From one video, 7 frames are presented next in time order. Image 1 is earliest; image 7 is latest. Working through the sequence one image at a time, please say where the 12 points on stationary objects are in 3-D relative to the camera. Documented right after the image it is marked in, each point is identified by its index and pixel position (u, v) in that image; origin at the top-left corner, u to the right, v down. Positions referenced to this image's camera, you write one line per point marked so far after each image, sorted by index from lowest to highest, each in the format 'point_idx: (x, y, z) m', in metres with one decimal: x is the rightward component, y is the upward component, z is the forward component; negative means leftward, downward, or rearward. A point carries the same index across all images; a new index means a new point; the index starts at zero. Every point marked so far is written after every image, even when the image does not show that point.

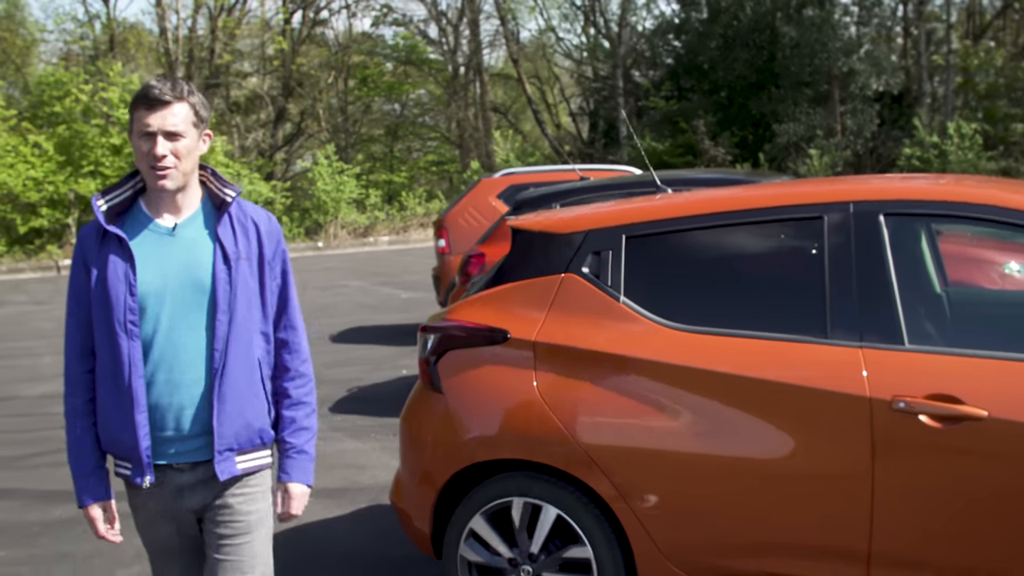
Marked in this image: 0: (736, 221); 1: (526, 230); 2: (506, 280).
0: (+0.7, +0.2, +3.7) m
1: (0.0, +0.2, +4.0) m
2: (0.0, 0.0, +4.0) m
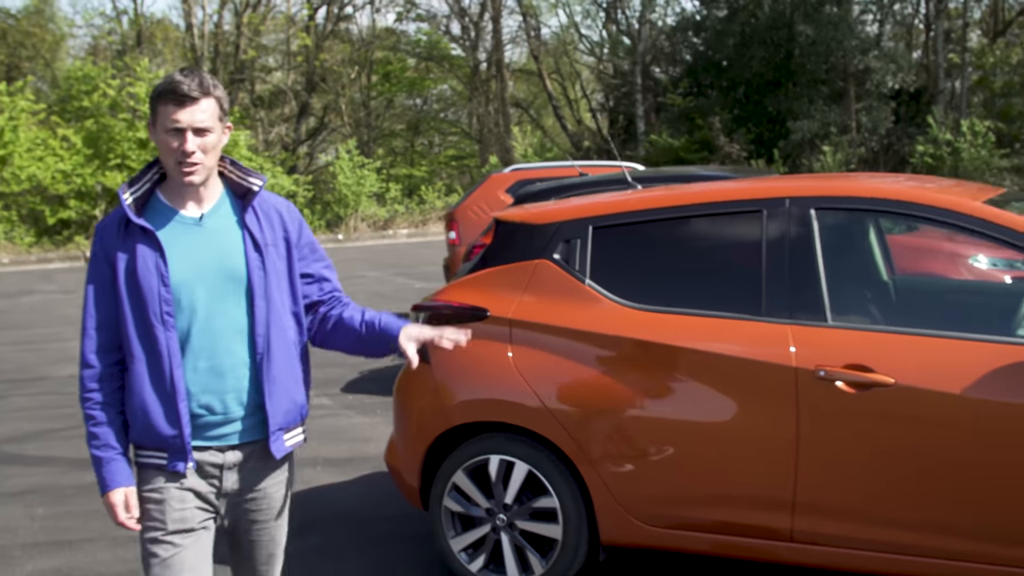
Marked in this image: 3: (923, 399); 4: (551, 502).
0: (+0.6, +0.3, +4.2) m
1: (0.0, +0.3, +4.5) m
2: (-0.1, +0.1, +4.5) m
3: (+1.2, -0.3, +3.6) m
4: (+0.1, -0.7, +4.1) m
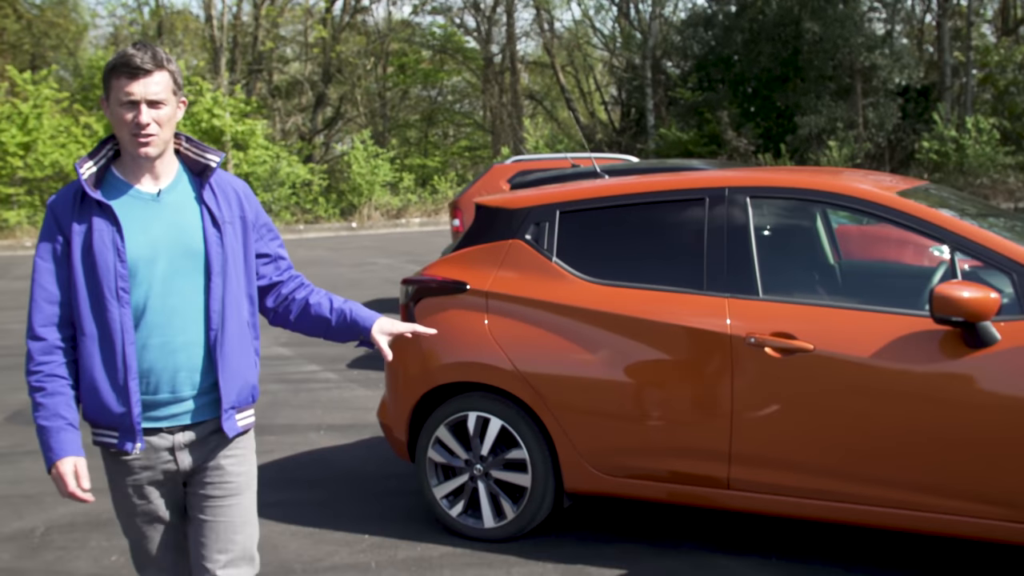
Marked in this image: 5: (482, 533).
0: (+0.5, +0.3, +4.8) m
1: (-0.1, +0.3, +5.1) m
2: (-0.2, +0.2, +5.1) m
3: (+1.1, -0.3, +4.1) m
4: (0.0, -0.6, +4.7) m
5: (-0.1, -0.9, +4.8) m
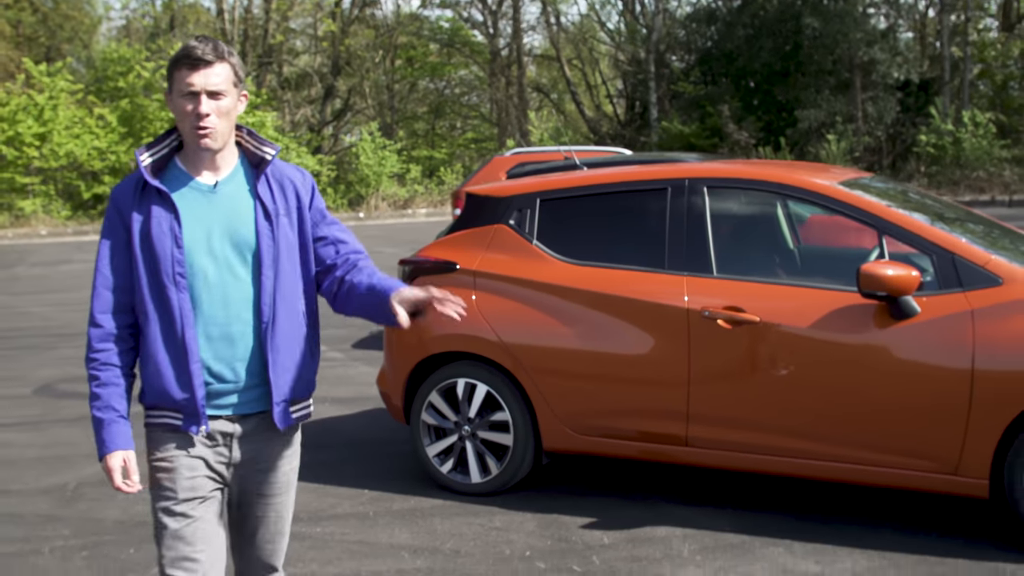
0: (+0.4, +0.4, +5.3) m
1: (-0.2, +0.4, +5.7) m
2: (-0.2, +0.3, +5.6) m
3: (+1.0, -0.2, +4.7) m
4: (0.0, -0.5, +5.3) m
5: (-0.2, -0.9, +5.3) m
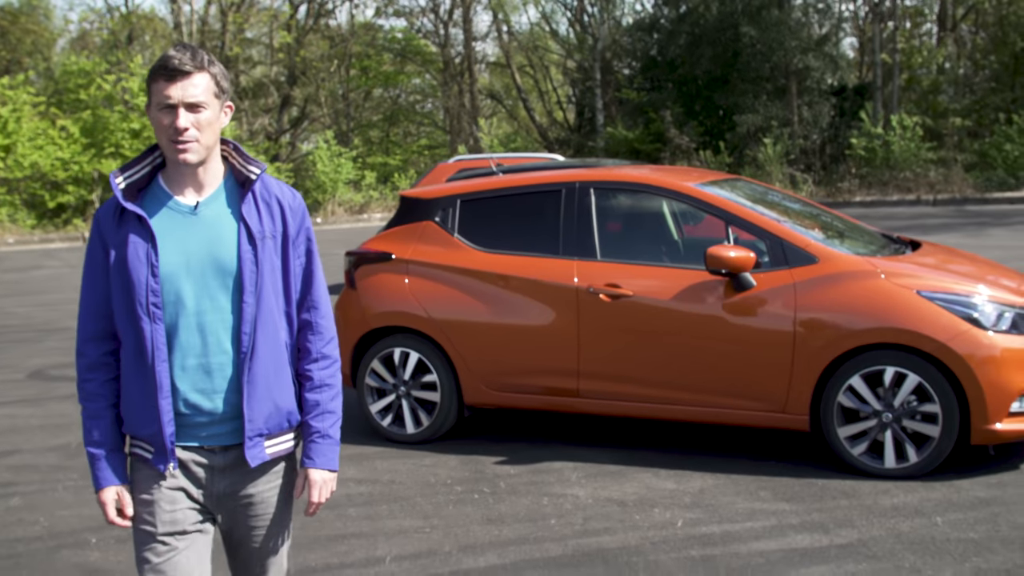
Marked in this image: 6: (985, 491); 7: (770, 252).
0: (+0.1, +0.5, +6.5) m
1: (-0.6, +0.5, +6.8) m
2: (-0.6, +0.3, +6.8) m
3: (+0.6, -0.1, +5.9) m
4: (-0.4, -0.5, +6.4) m
5: (-0.6, -0.8, +6.5) m
6: (+2.0, -0.8, +5.2) m
7: (+1.2, +0.2, +5.8) m
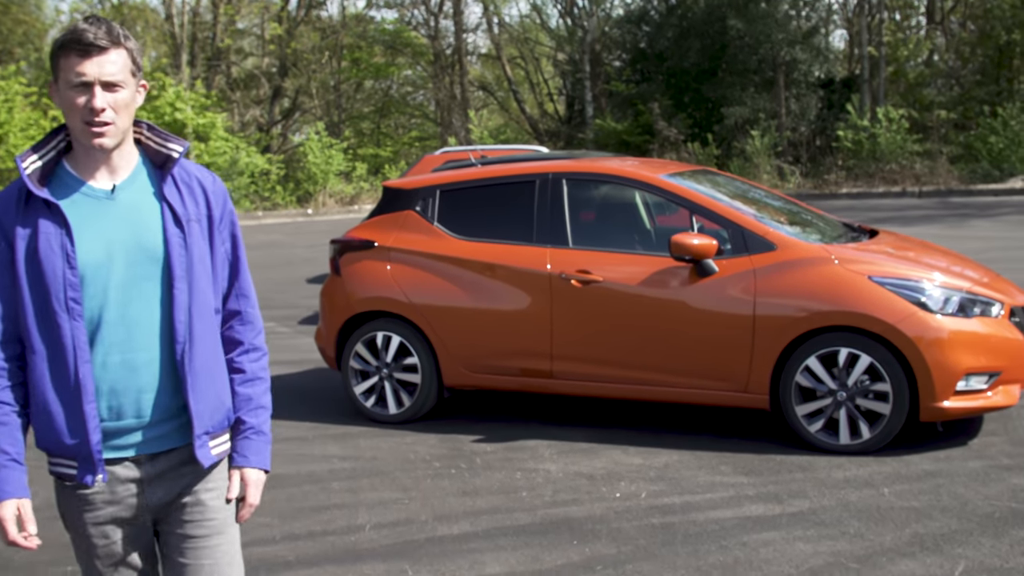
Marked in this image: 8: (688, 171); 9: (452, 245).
0: (-0.1, +0.6, +6.8) m
1: (-0.7, +0.6, +7.1) m
2: (-0.8, +0.4, +7.1) m
3: (+0.5, 0.0, +6.2) m
4: (-0.5, -0.4, +6.7) m
5: (-0.7, -0.7, +6.8) m
6: (+1.9, -0.8, +5.5) m
7: (+1.1, +0.2, +6.1) m
8: (+1.0, +0.6, +6.9) m
9: (-0.3, +0.2, +6.7) m
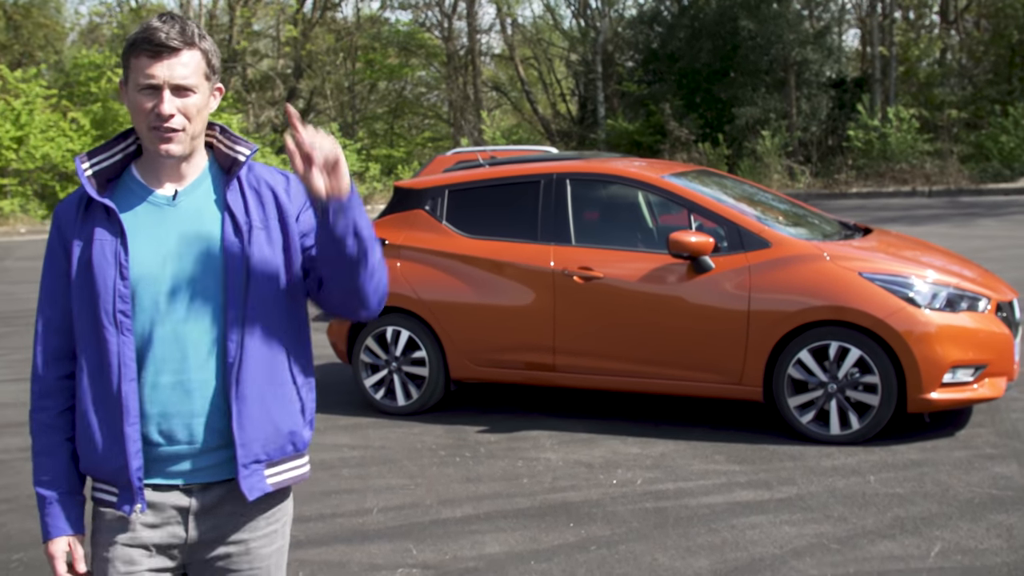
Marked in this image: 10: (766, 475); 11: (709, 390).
0: (0.0, +0.6, +7.0) m
1: (-0.7, +0.6, +7.4) m
2: (-0.7, +0.4, +7.3) m
3: (+0.5, 0.0, +6.4) m
4: (-0.5, -0.4, +7.0) m
5: (-0.7, -0.7, +7.1) m
6: (+1.9, -0.8, +5.8) m
7: (+1.1, +0.3, +6.3) m
8: (+1.0, +0.7, +7.1) m
9: (-0.3, +0.3, +7.0) m
10: (+1.1, -0.8, +5.5) m
11: (+1.0, -0.5, +6.3) m
